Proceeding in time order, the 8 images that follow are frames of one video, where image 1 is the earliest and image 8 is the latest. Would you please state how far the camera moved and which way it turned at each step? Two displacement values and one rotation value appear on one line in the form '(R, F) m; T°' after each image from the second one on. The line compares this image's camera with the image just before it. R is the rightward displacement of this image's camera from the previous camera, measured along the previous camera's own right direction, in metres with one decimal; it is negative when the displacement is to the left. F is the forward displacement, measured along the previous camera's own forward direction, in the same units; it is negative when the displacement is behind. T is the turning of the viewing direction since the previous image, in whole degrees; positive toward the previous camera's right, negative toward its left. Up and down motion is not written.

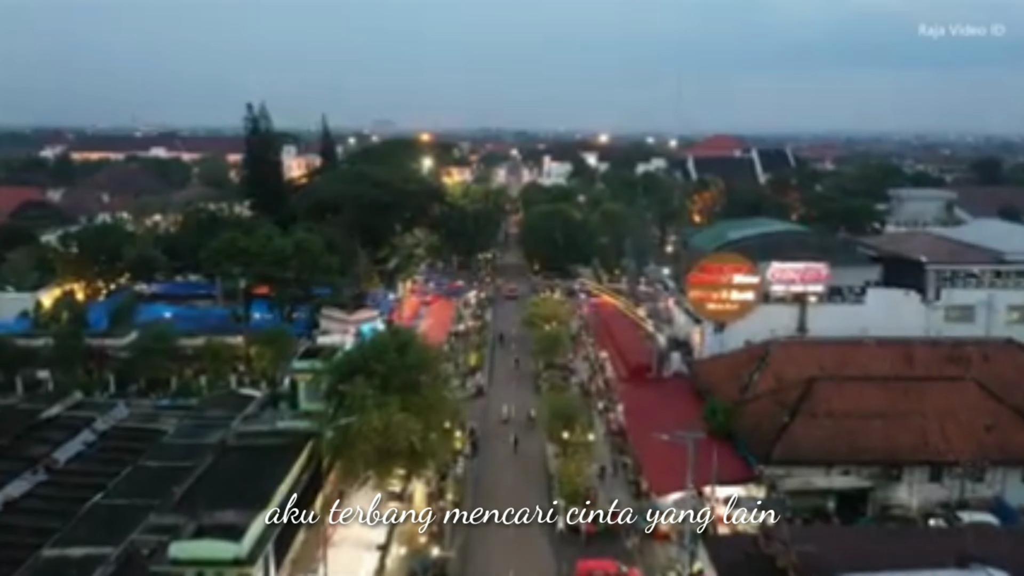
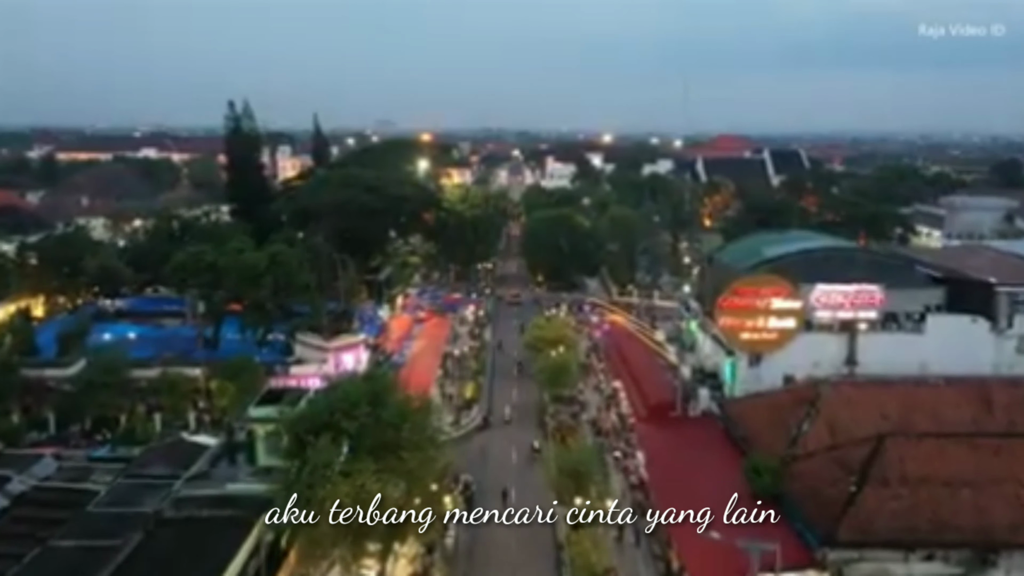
(0.0, +3.4) m; 0°
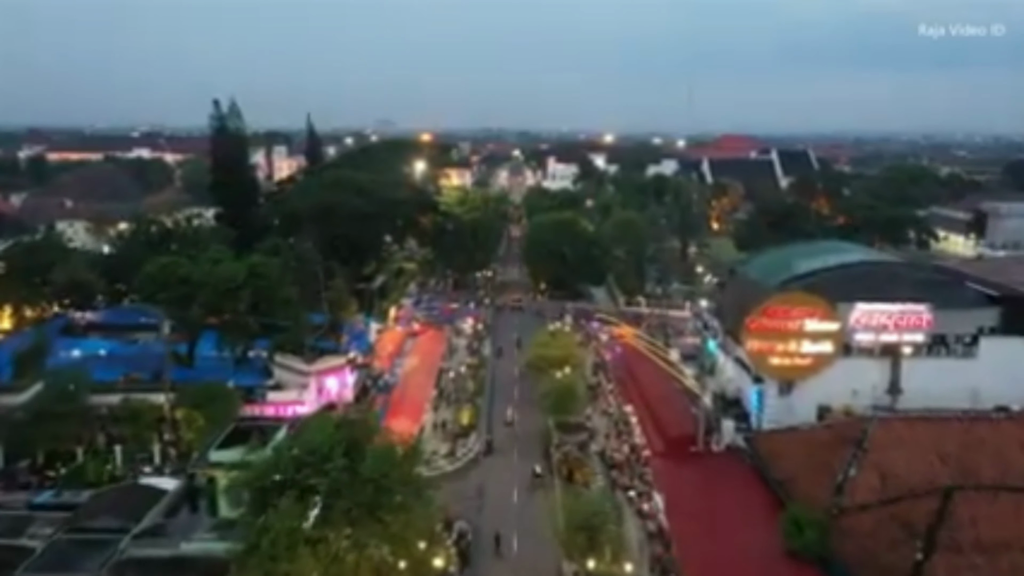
(0.0, +2.3) m; 0°
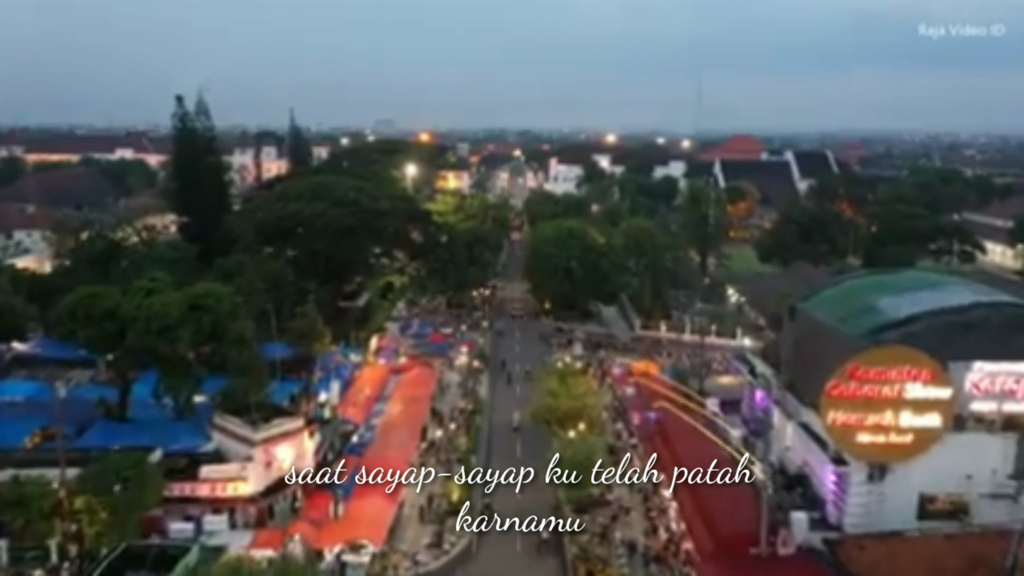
(0.0, +4.6) m; 0°
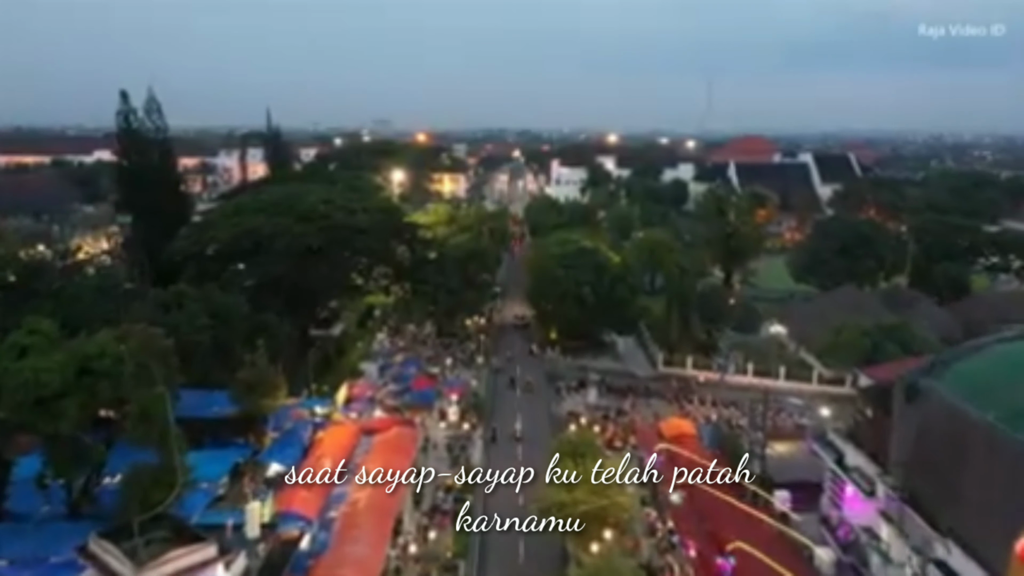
(0.0, +5.2) m; 0°
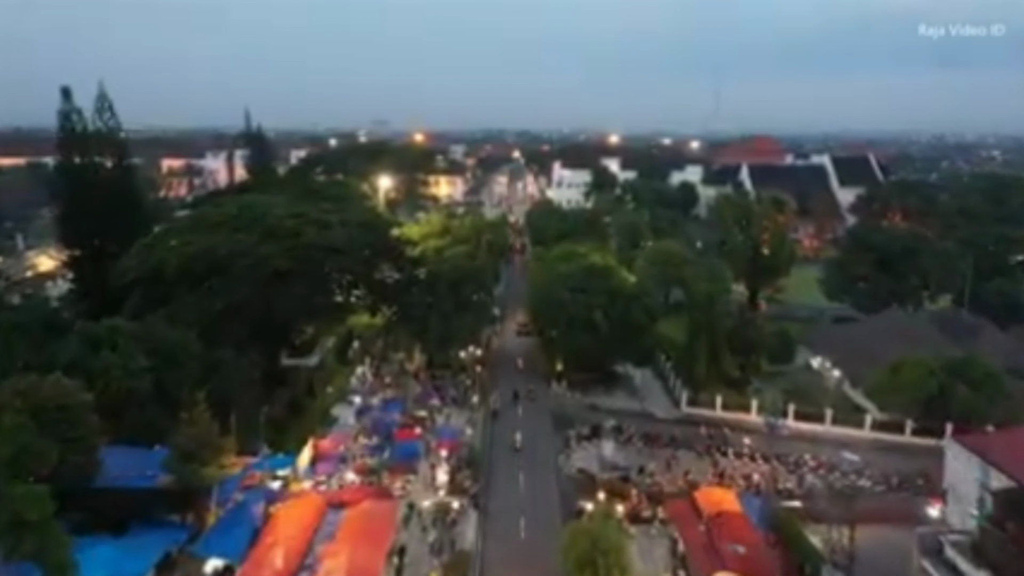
(0.0, +4.1) m; 0°
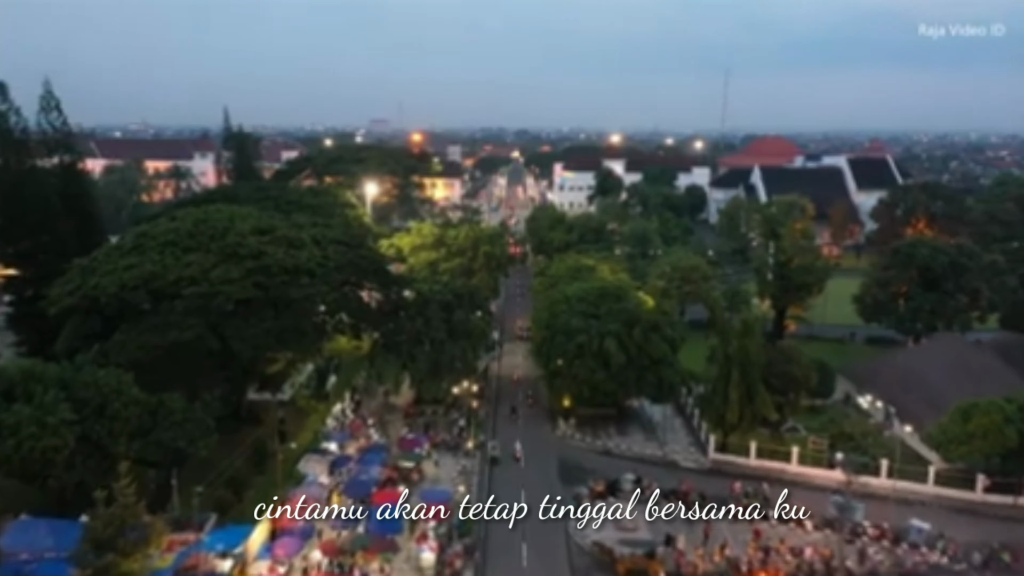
(0.0, +3.5) m; 0°
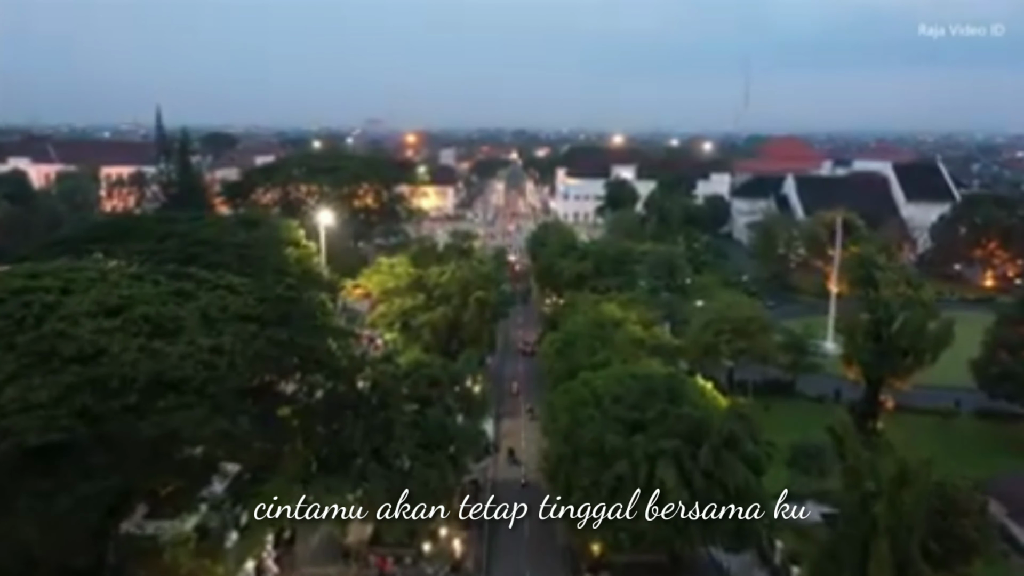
(-0.1, +8.1) m; 0°
